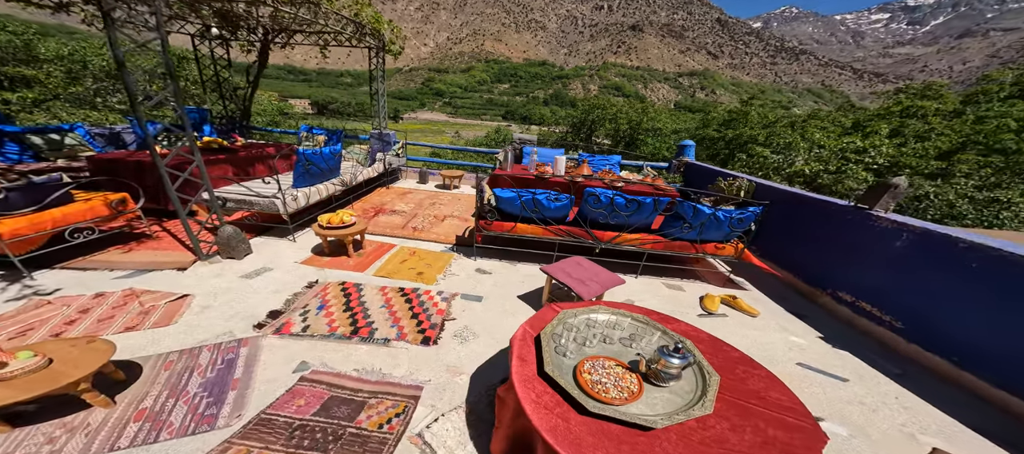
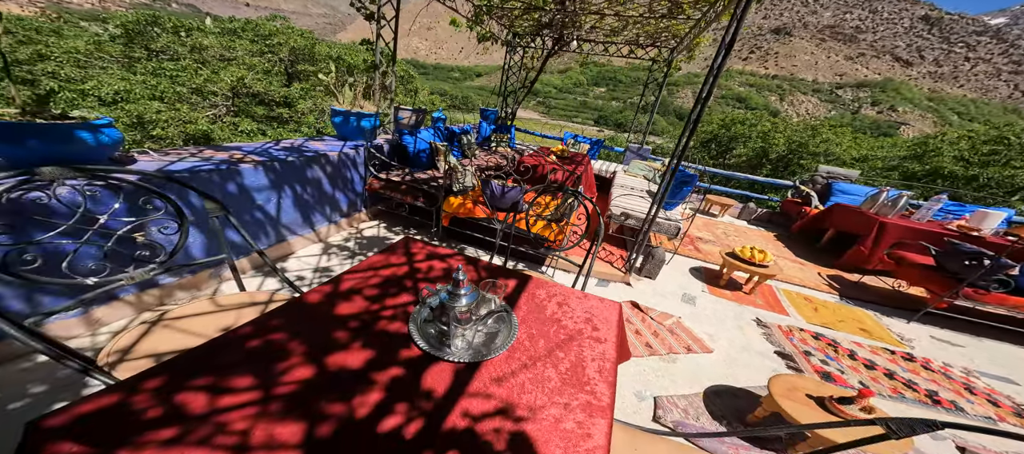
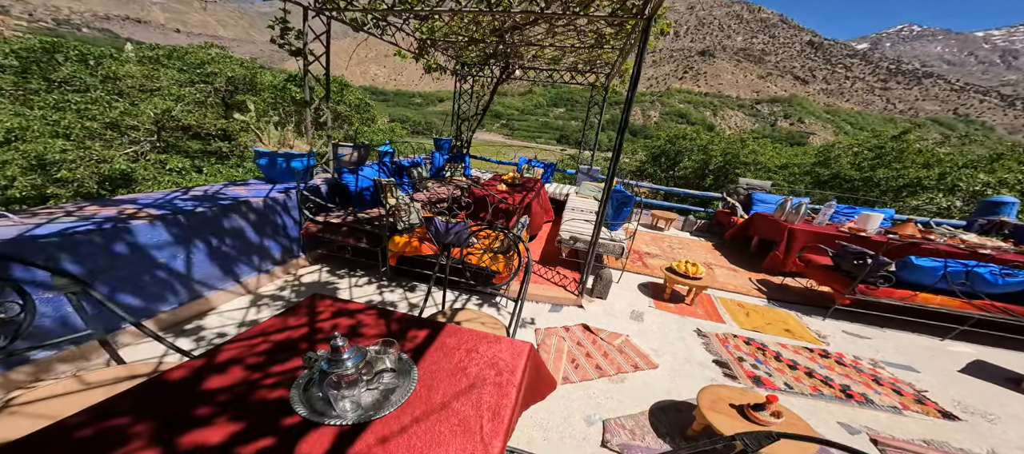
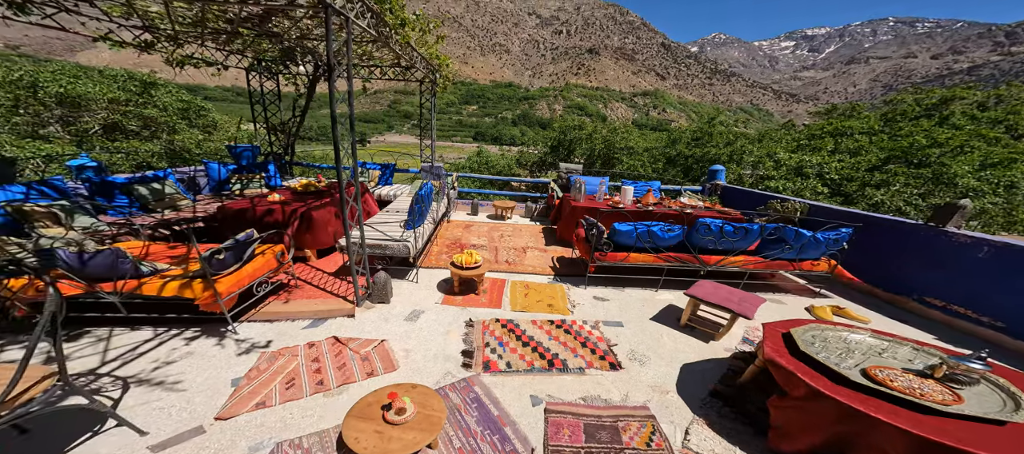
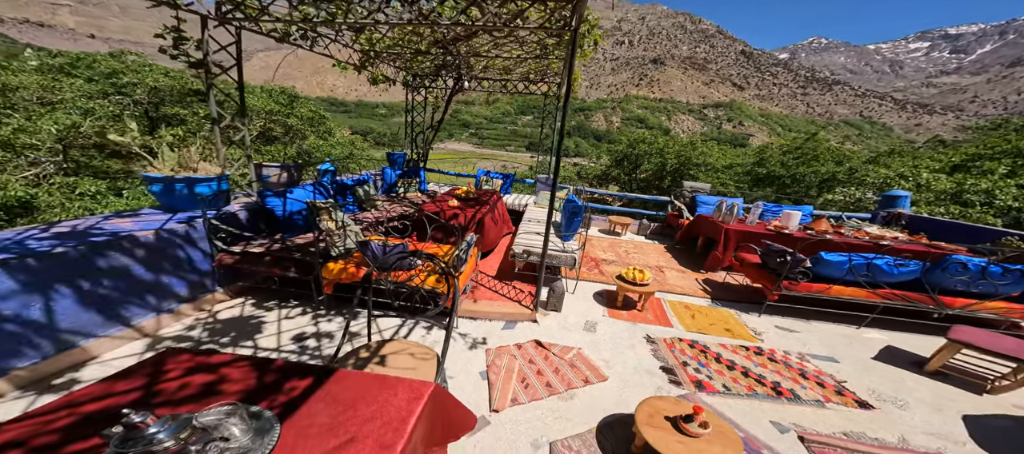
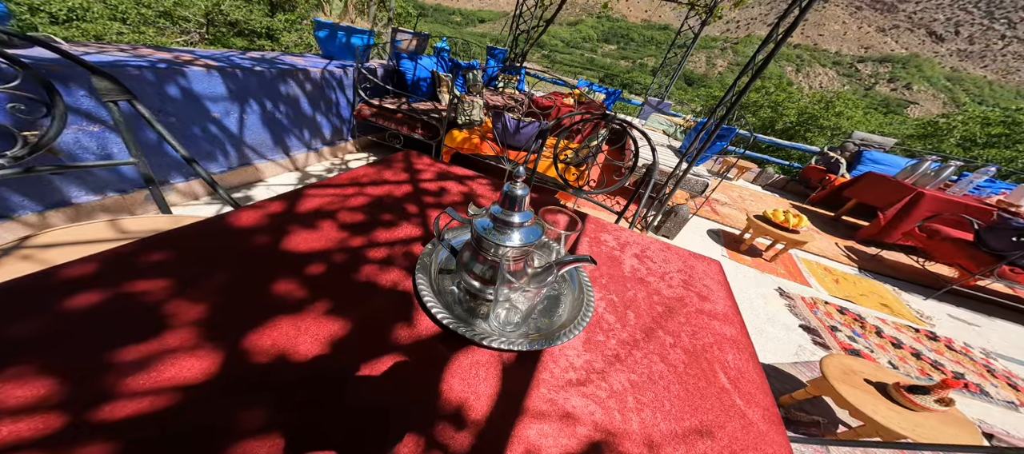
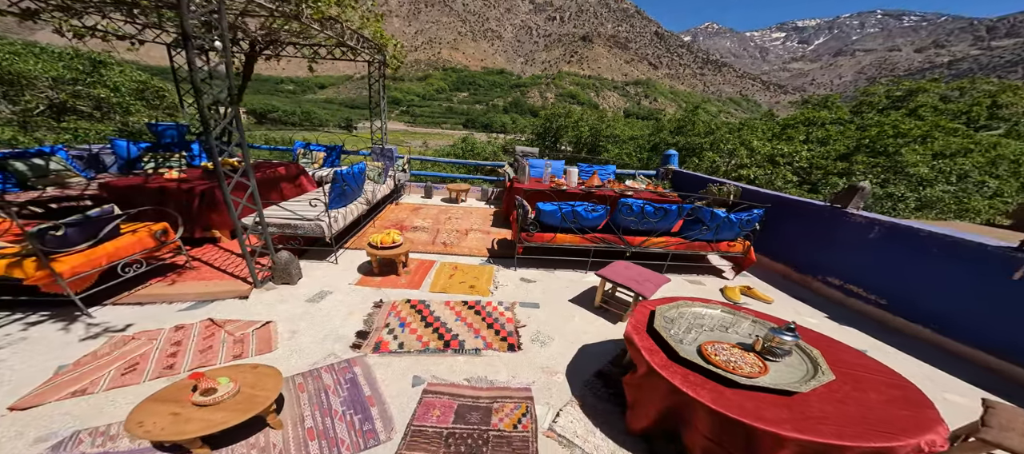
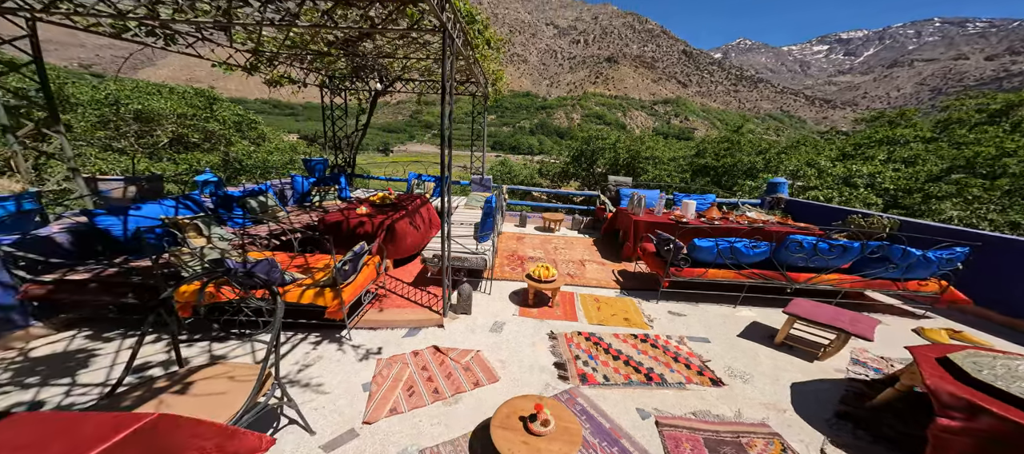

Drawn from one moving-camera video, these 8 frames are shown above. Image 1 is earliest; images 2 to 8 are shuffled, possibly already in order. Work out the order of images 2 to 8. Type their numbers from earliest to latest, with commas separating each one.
7, 4, 8, 5, 3, 2, 6
